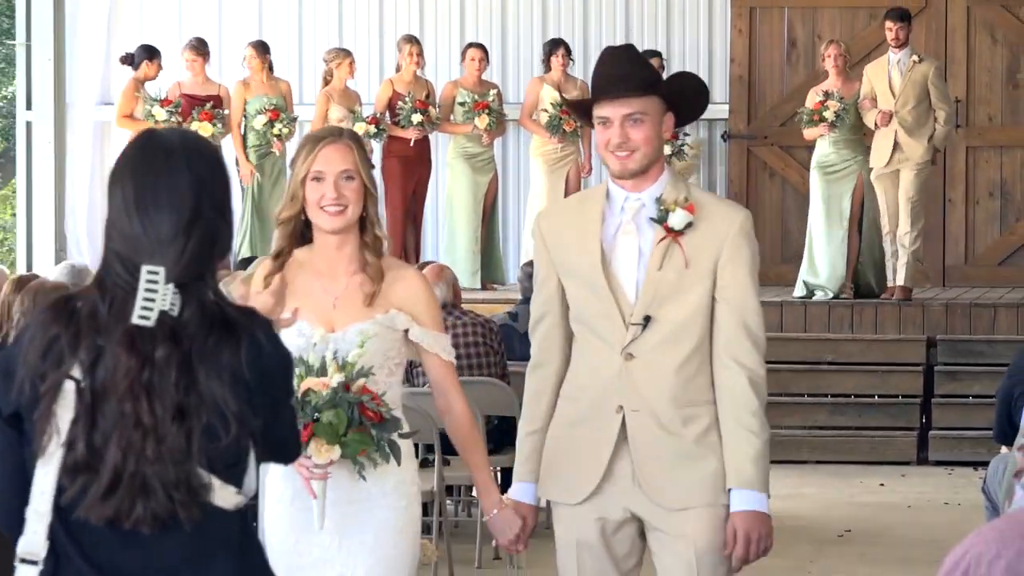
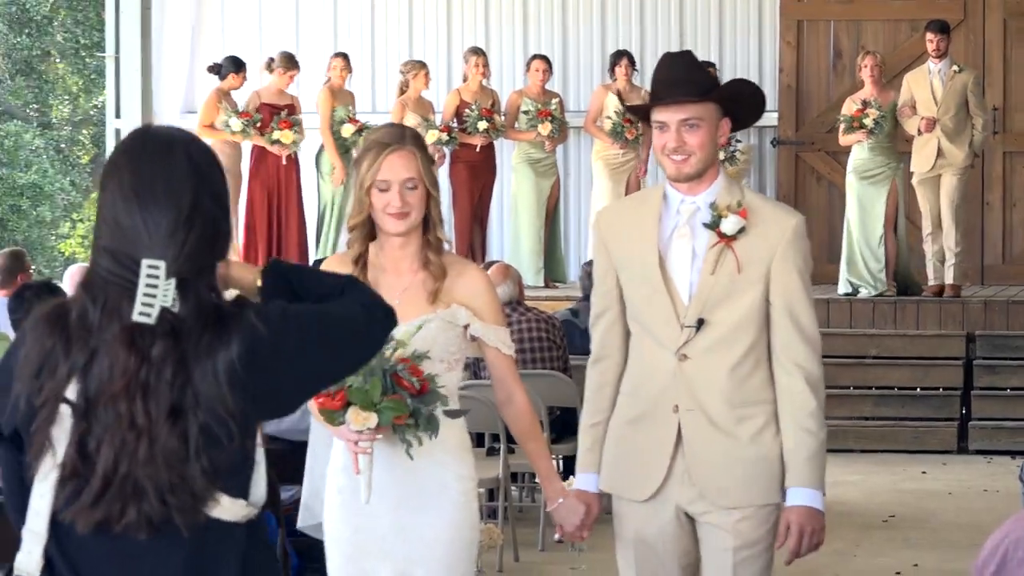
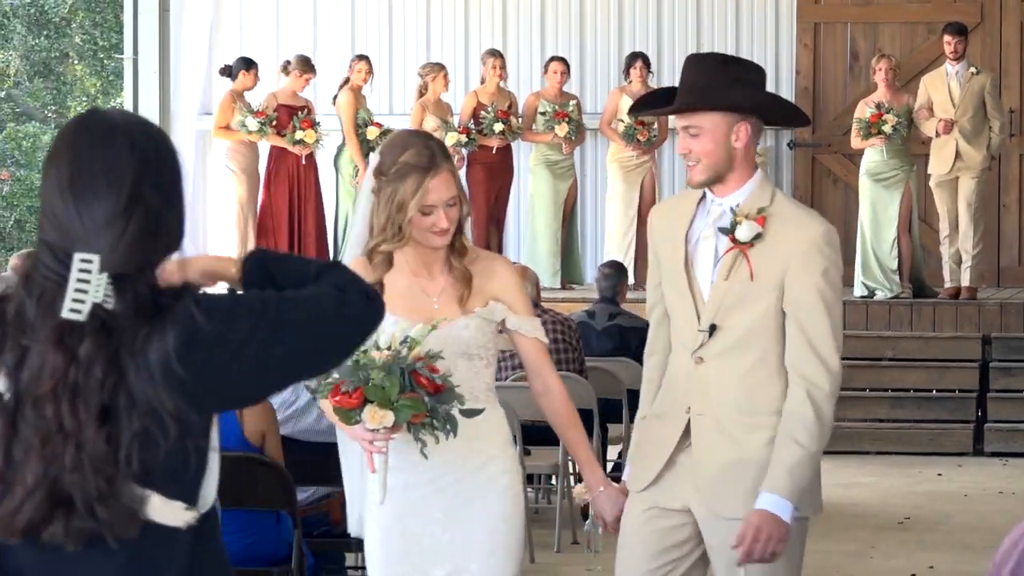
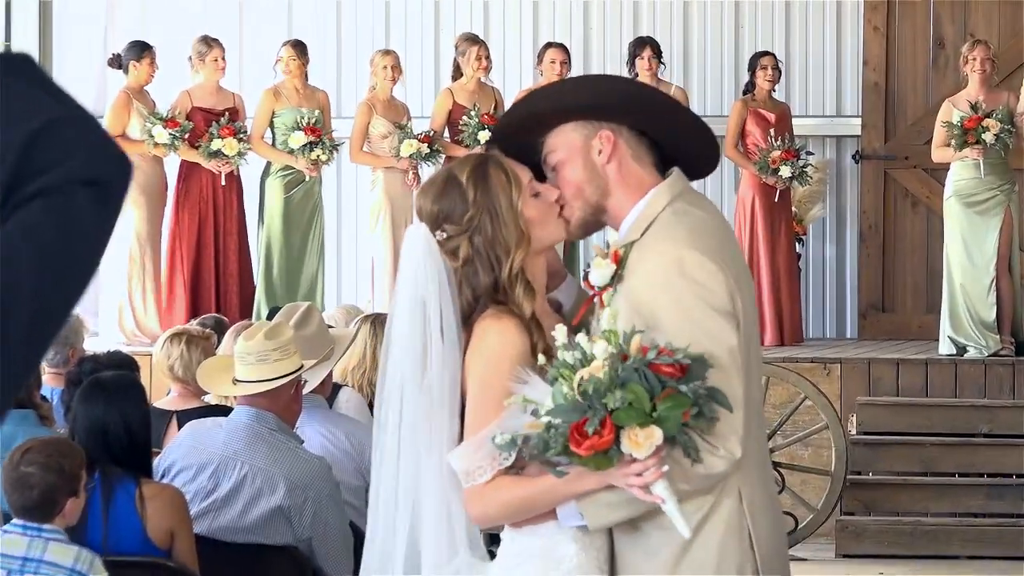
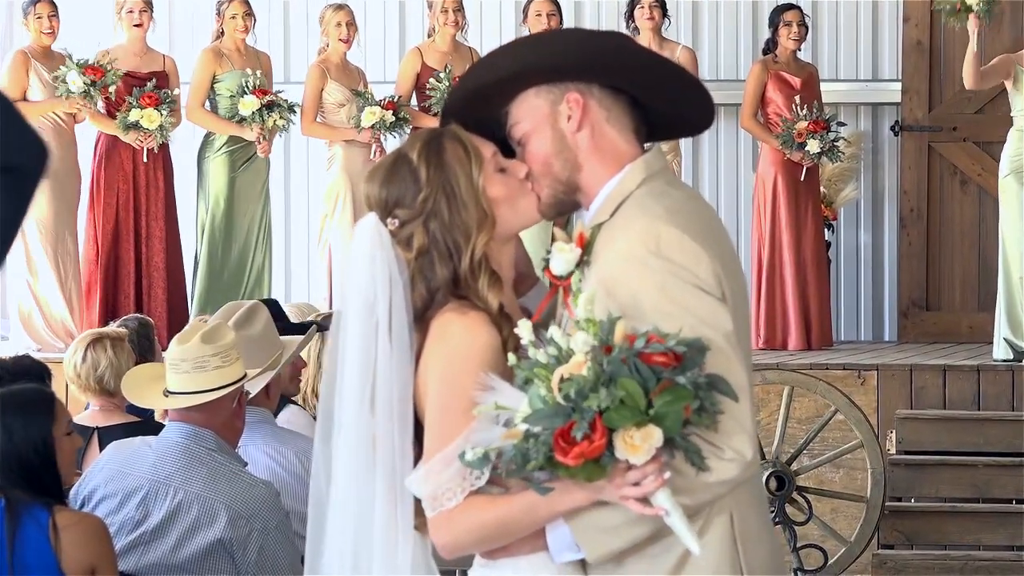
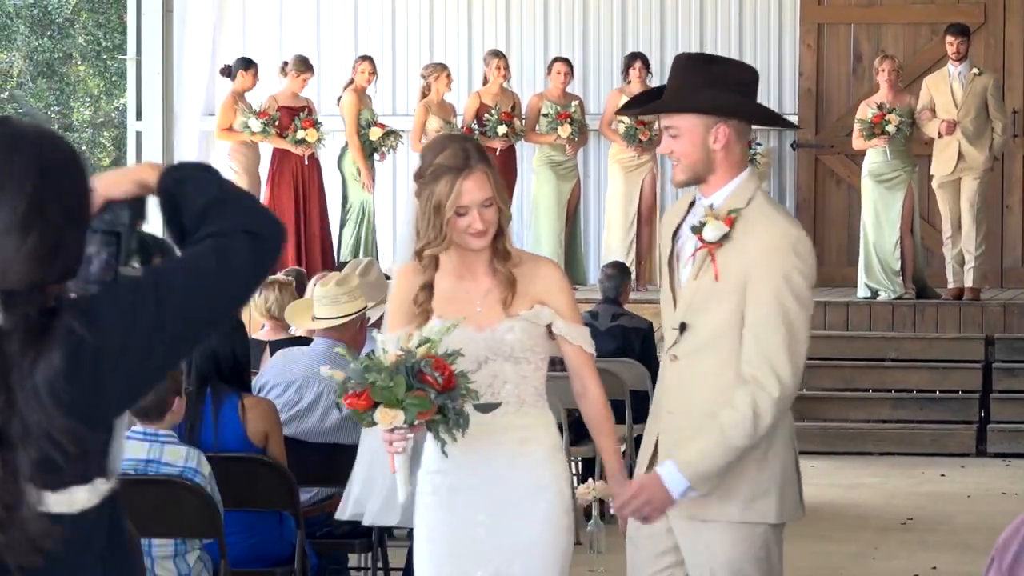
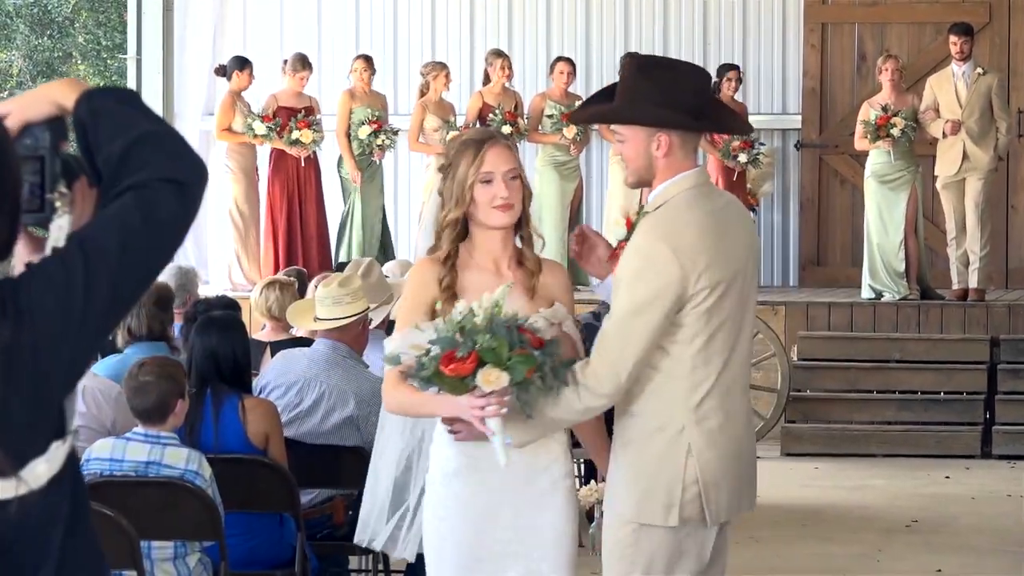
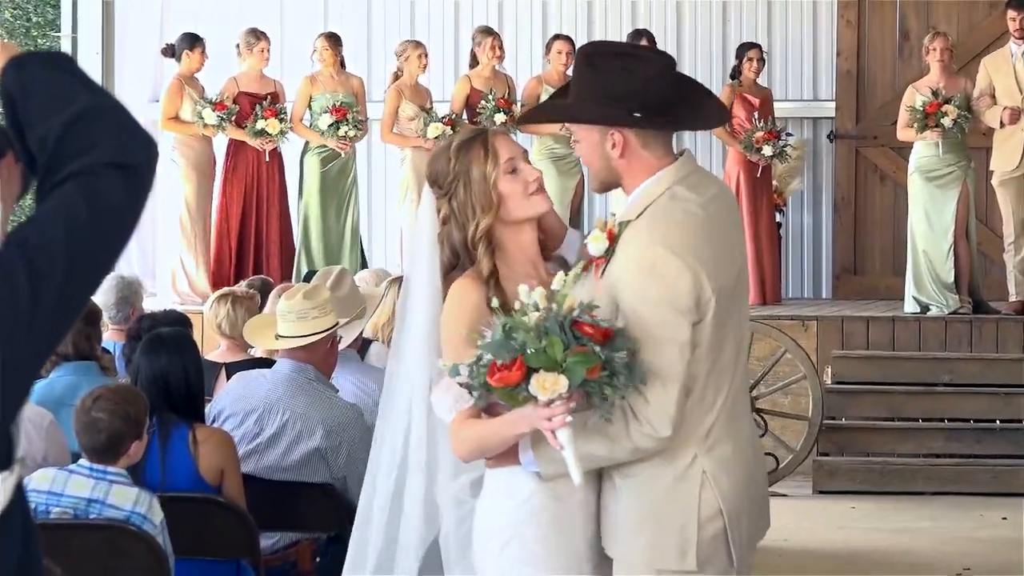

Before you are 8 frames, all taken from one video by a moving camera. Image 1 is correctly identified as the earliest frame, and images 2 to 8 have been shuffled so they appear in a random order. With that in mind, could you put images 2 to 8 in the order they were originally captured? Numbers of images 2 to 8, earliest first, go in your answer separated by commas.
2, 3, 6, 7, 8, 4, 5
